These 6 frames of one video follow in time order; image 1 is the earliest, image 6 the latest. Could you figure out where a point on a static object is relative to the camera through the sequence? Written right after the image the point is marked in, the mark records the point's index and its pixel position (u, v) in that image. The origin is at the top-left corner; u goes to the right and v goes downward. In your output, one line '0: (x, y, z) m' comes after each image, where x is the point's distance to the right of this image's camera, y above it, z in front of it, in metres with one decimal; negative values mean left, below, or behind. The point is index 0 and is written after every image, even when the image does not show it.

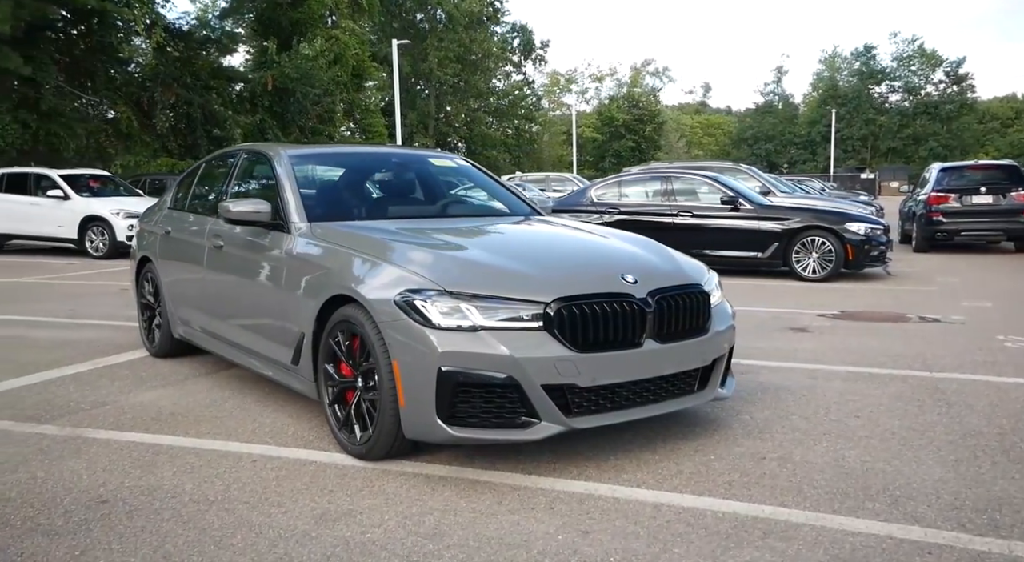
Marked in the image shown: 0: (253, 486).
0: (-1.1, -0.8, +3.2) m
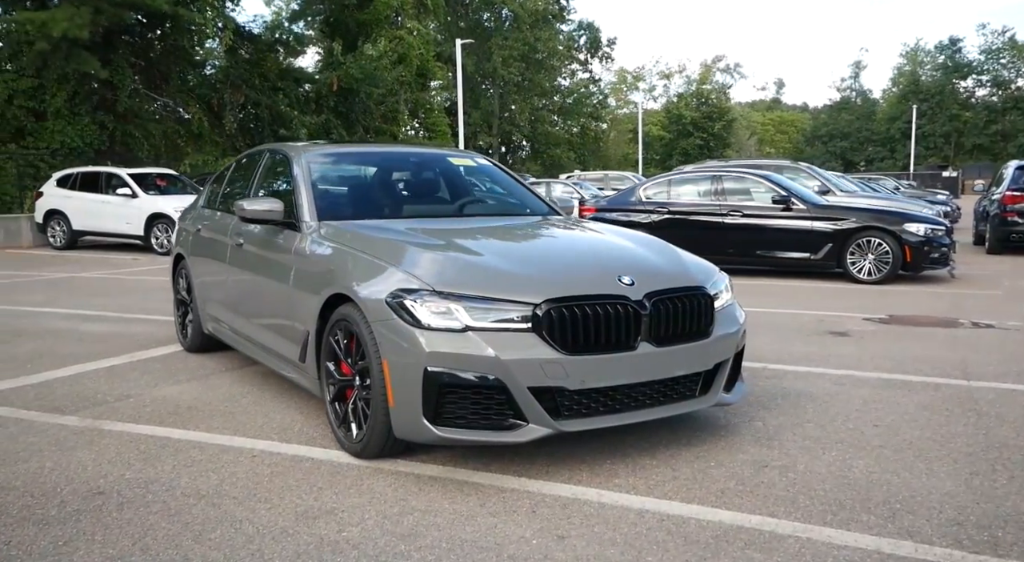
0: (-1.1, -0.8, +3.3) m
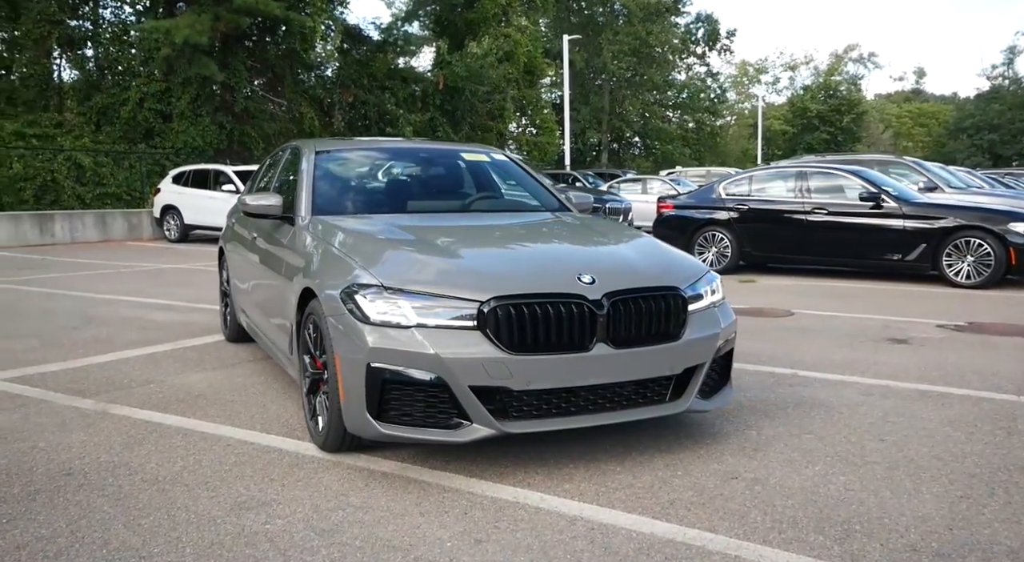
0: (-1.3, -0.8, +3.3) m
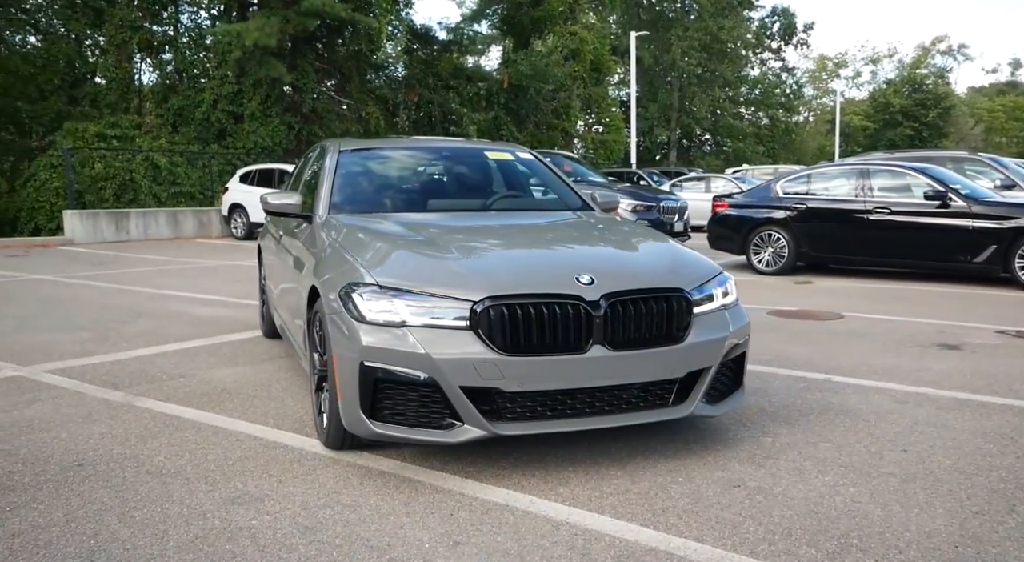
0: (-1.3, -0.8, +3.4) m
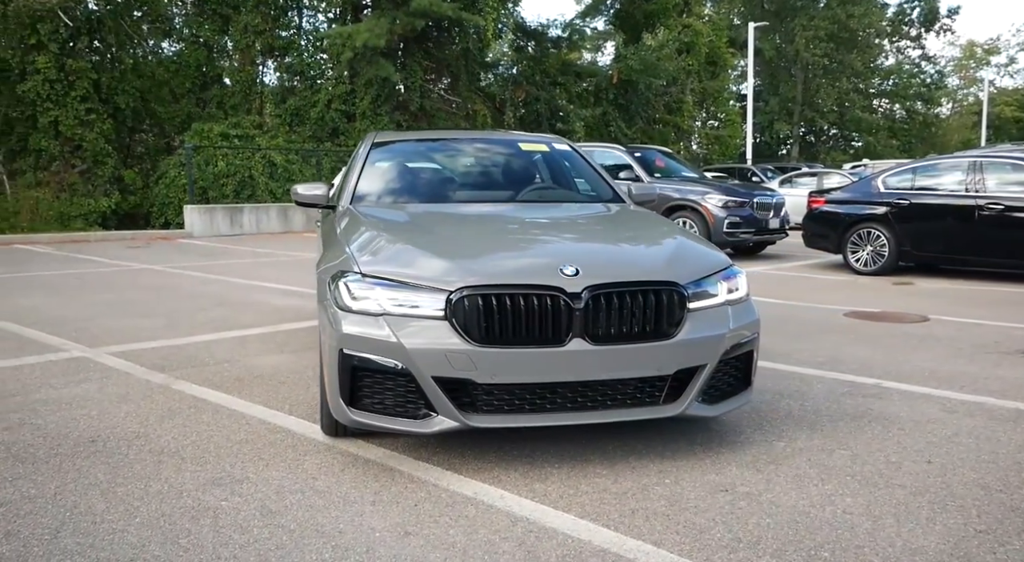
0: (-1.3, -0.7, +3.5) m
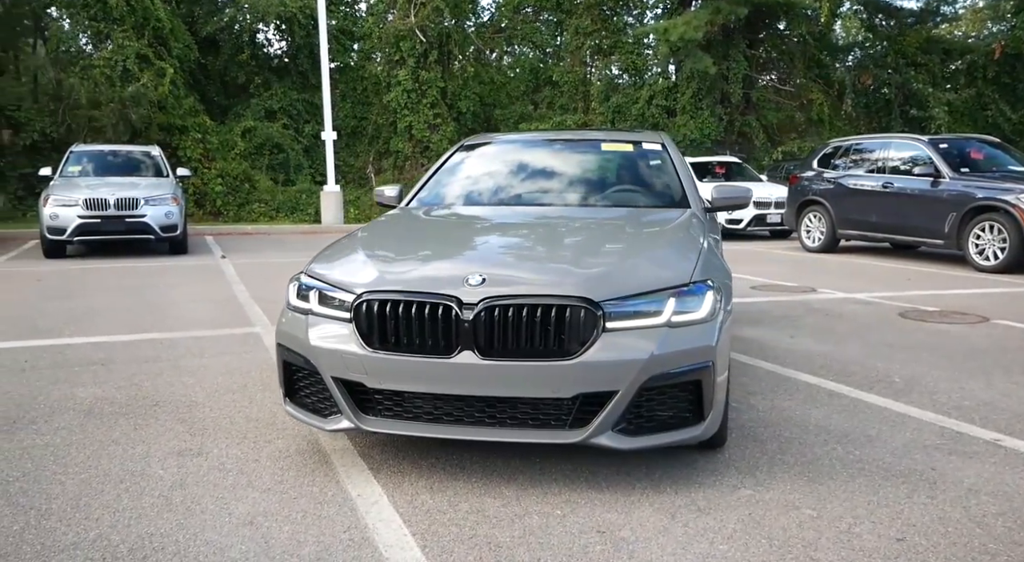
0: (-1.5, -0.7, +4.0) m
